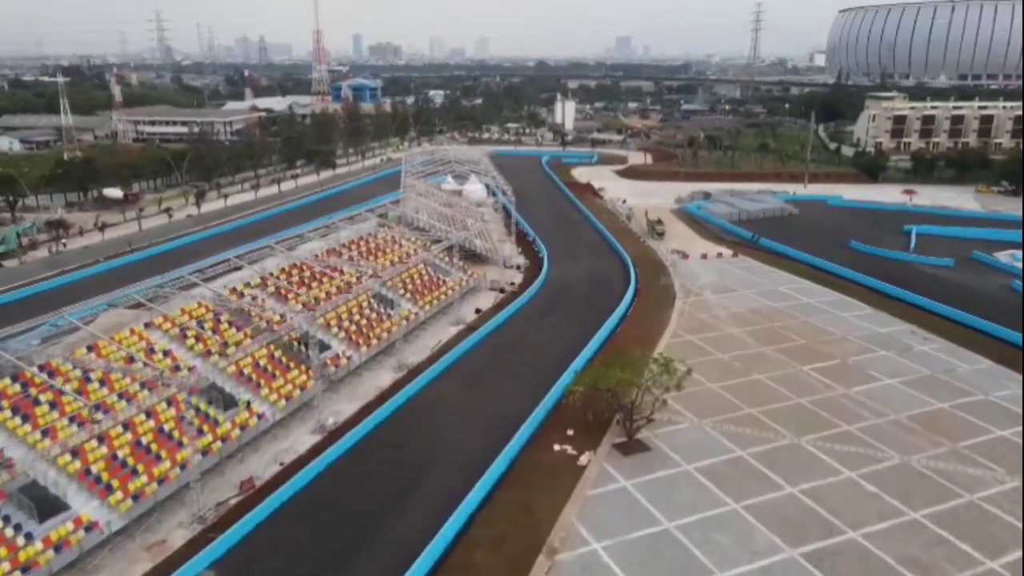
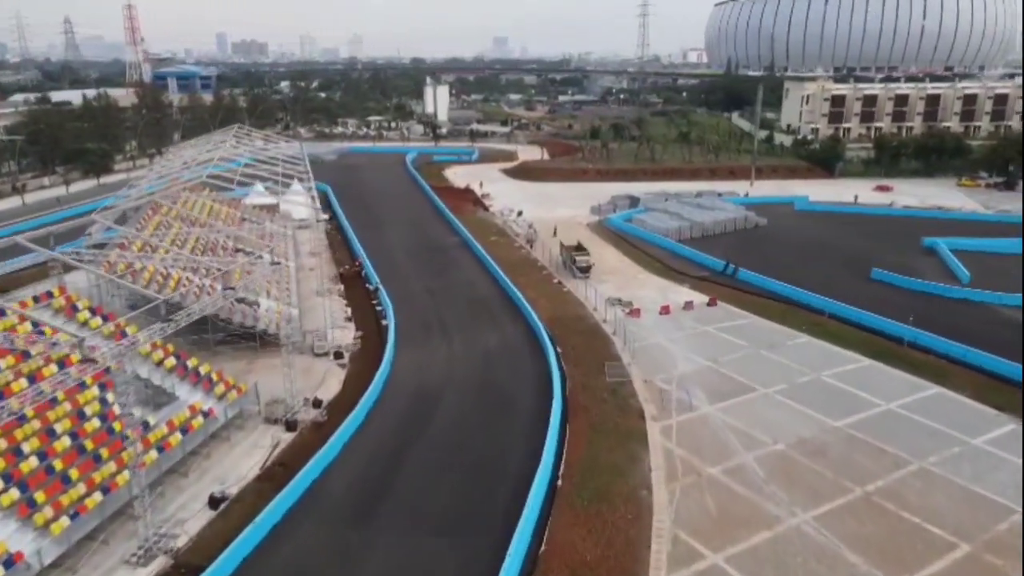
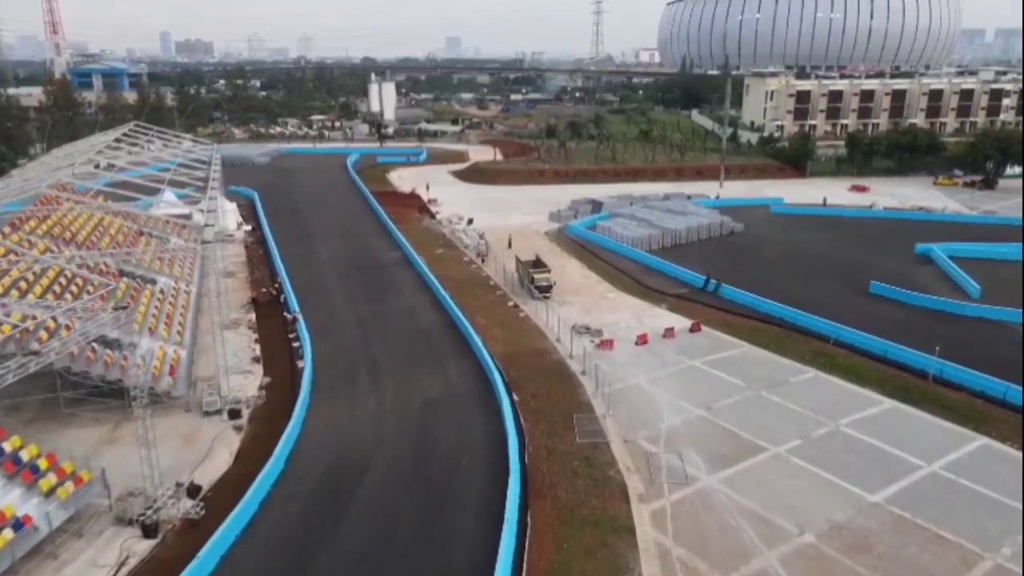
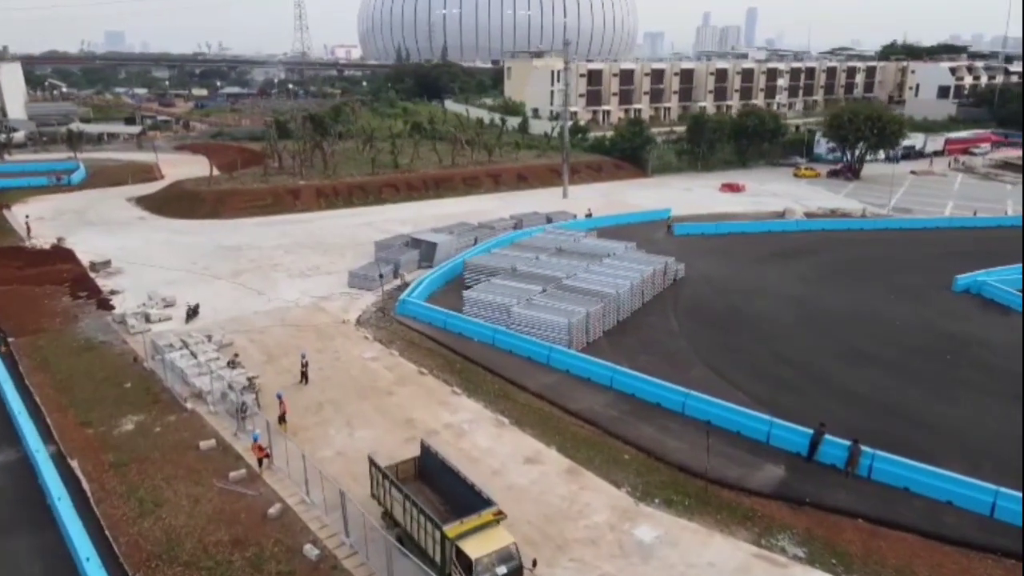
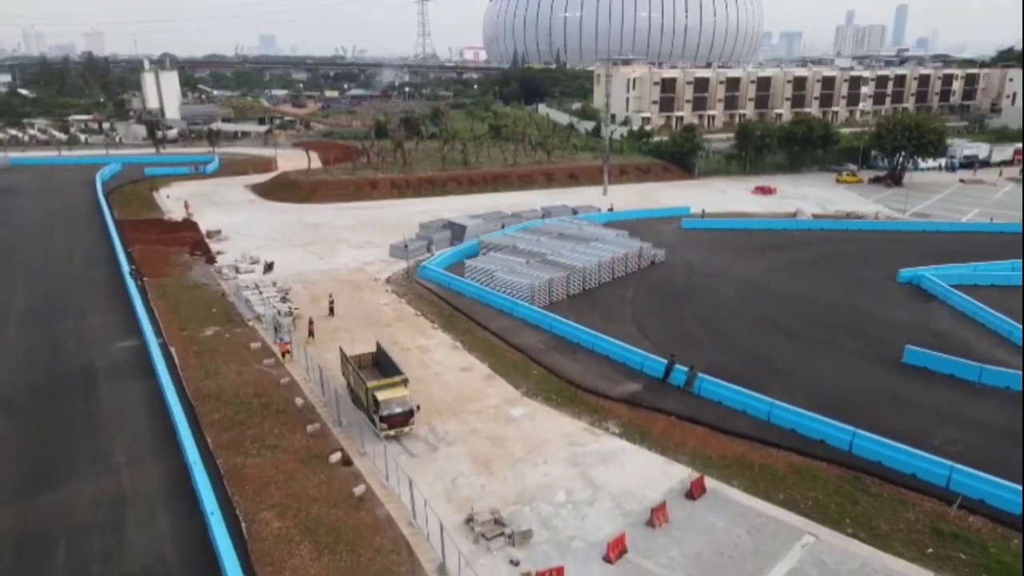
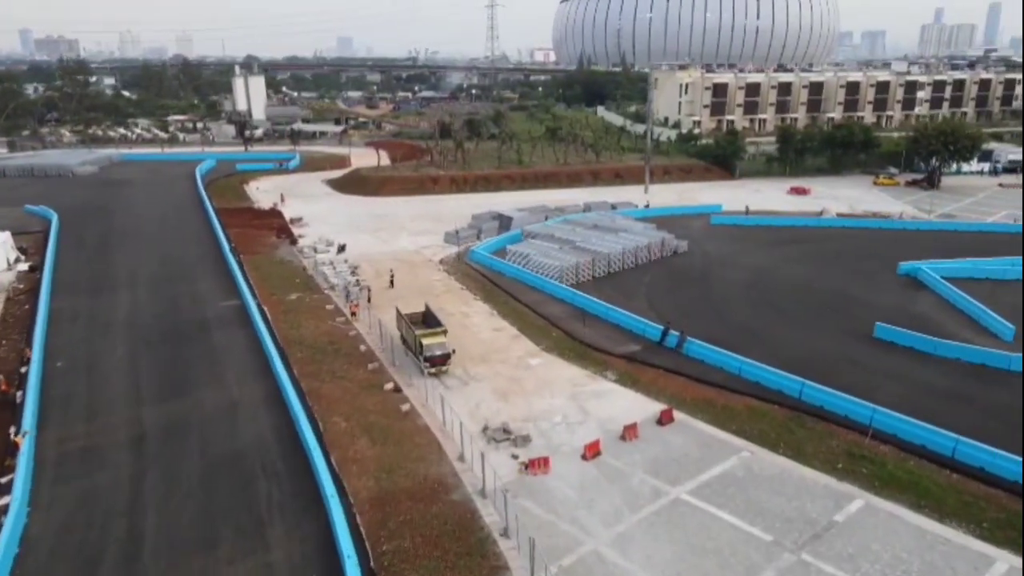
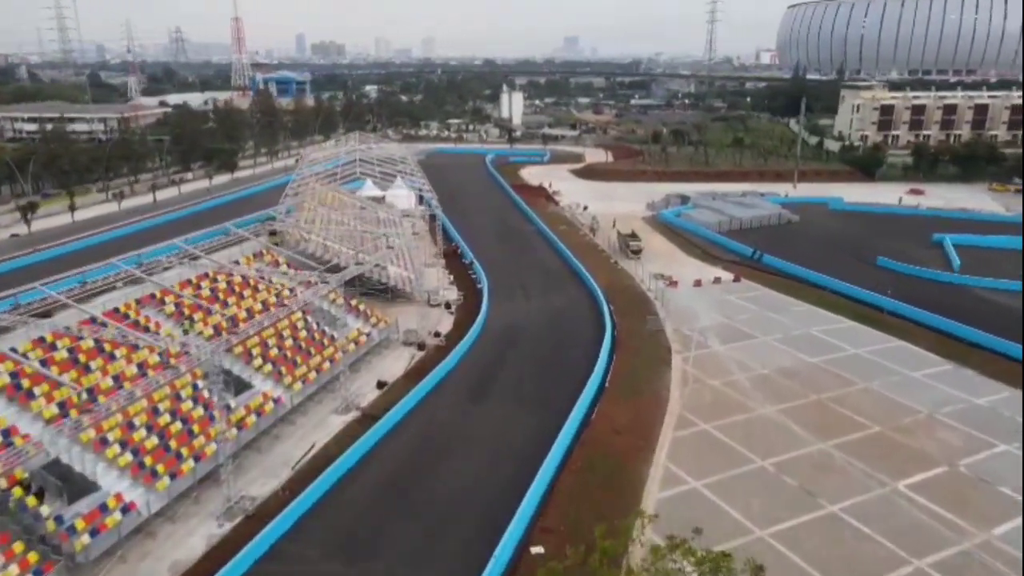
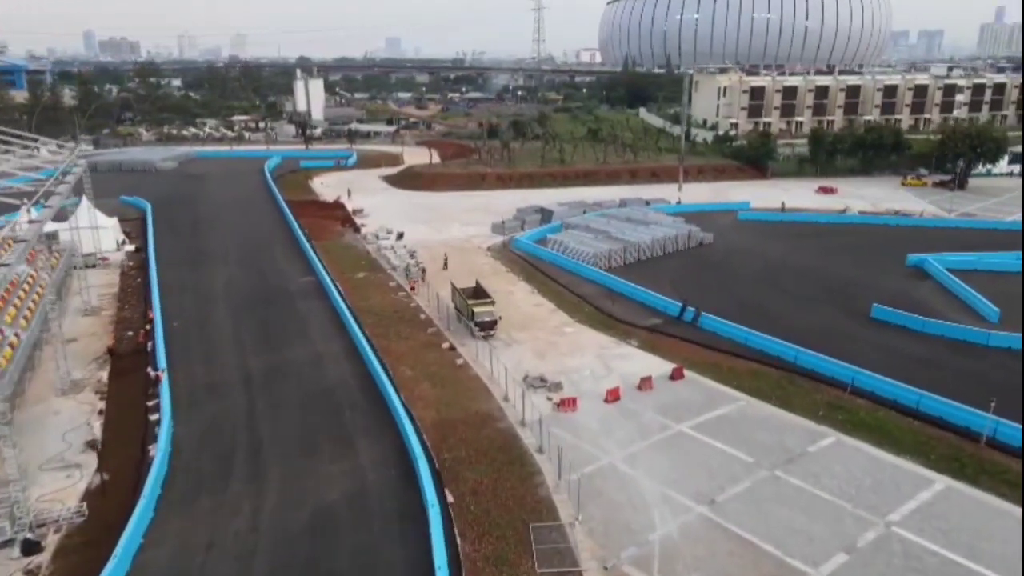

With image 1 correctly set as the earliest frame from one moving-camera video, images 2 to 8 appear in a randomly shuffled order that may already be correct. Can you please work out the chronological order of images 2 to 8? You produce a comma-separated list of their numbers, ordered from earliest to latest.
7, 2, 3, 8, 6, 5, 4
